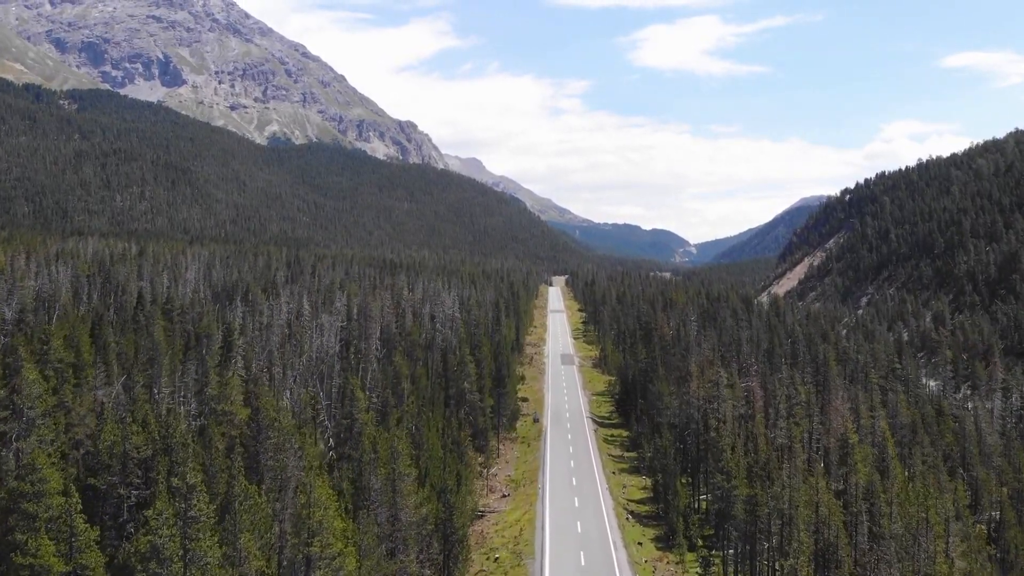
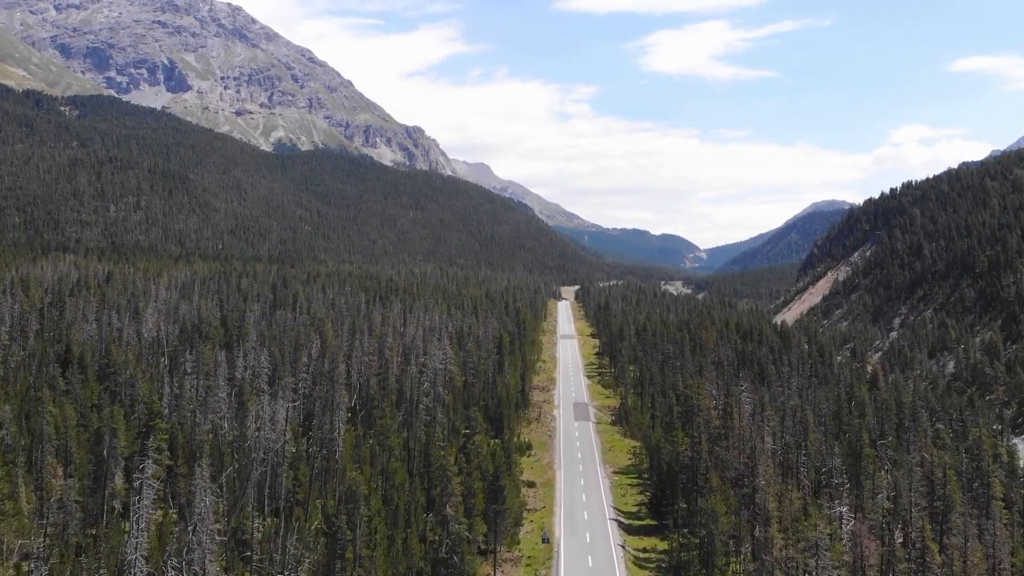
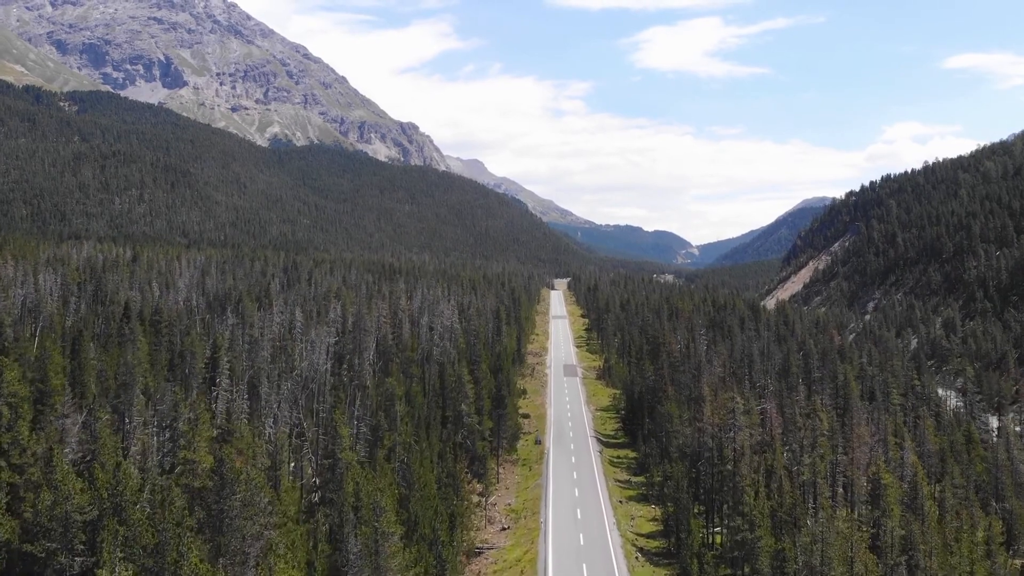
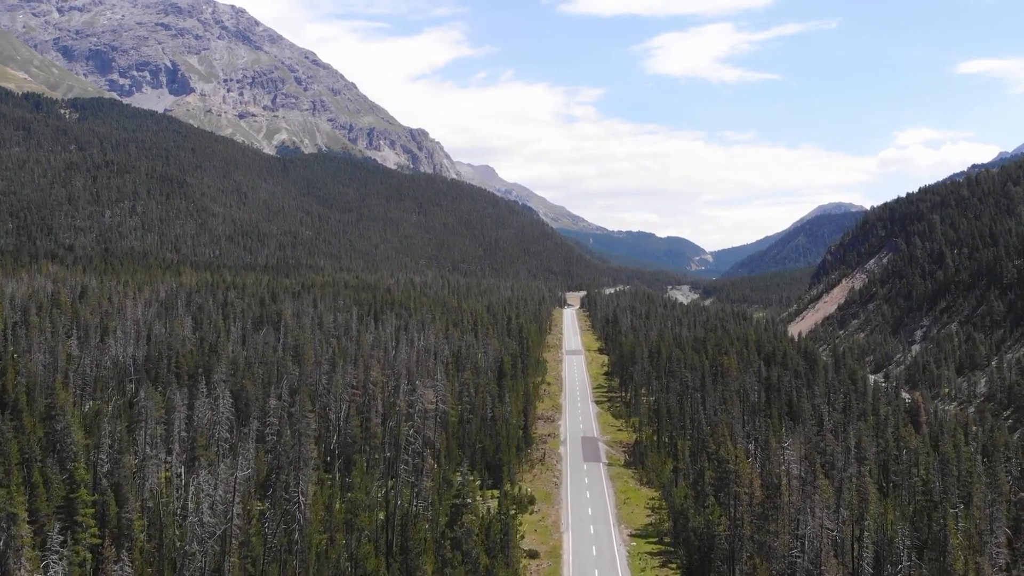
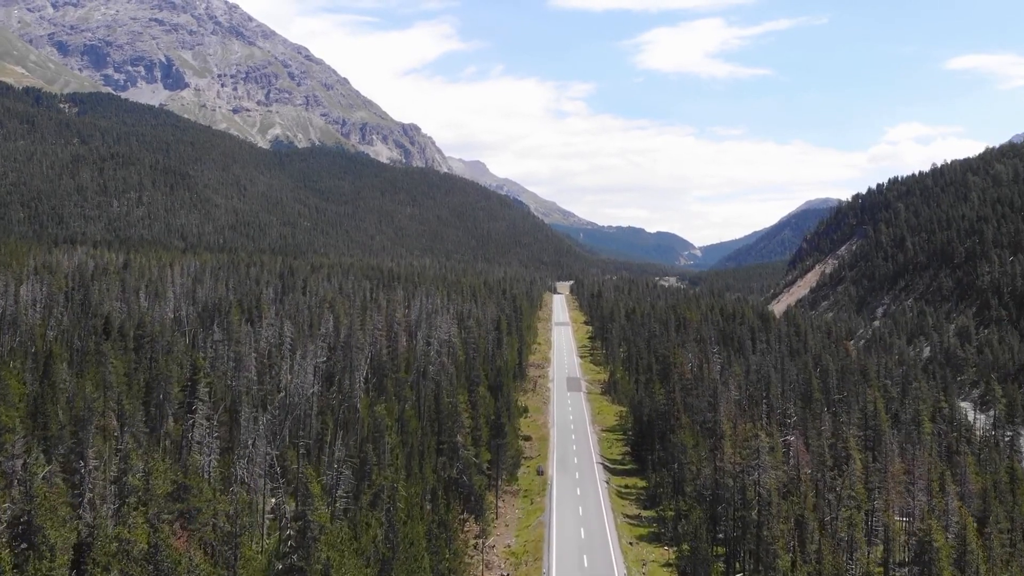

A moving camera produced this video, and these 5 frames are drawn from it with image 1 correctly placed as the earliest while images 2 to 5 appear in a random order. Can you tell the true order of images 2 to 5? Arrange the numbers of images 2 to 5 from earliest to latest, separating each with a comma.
3, 5, 2, 4
